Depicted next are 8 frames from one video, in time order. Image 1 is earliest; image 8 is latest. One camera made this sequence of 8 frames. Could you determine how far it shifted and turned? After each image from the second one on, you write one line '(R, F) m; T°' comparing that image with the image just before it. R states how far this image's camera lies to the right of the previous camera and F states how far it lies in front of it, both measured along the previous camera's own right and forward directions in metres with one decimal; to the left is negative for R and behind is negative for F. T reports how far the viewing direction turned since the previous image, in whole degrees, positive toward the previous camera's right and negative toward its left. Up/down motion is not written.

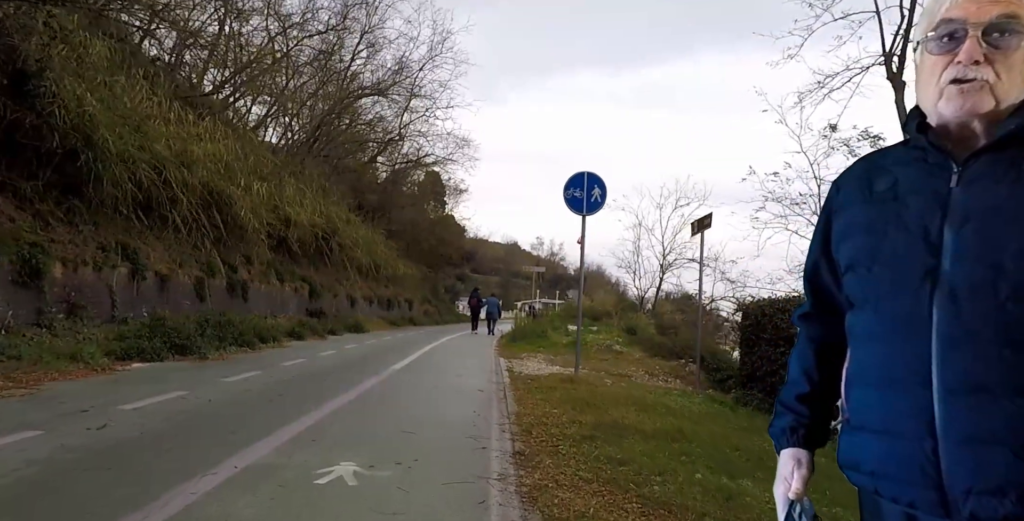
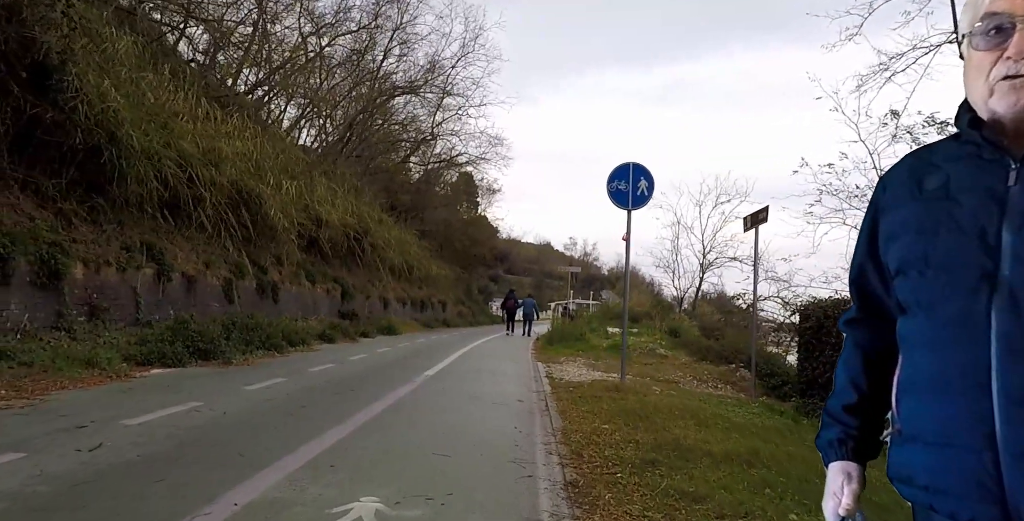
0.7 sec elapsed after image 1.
(-0.1, +0.8) m; -3°
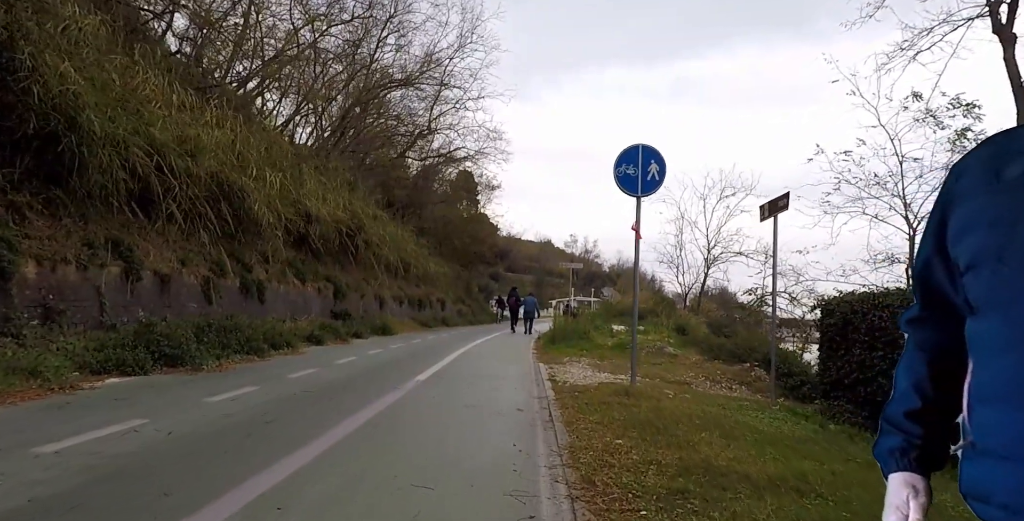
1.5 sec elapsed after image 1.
(0.0, +1.1) m; 0°
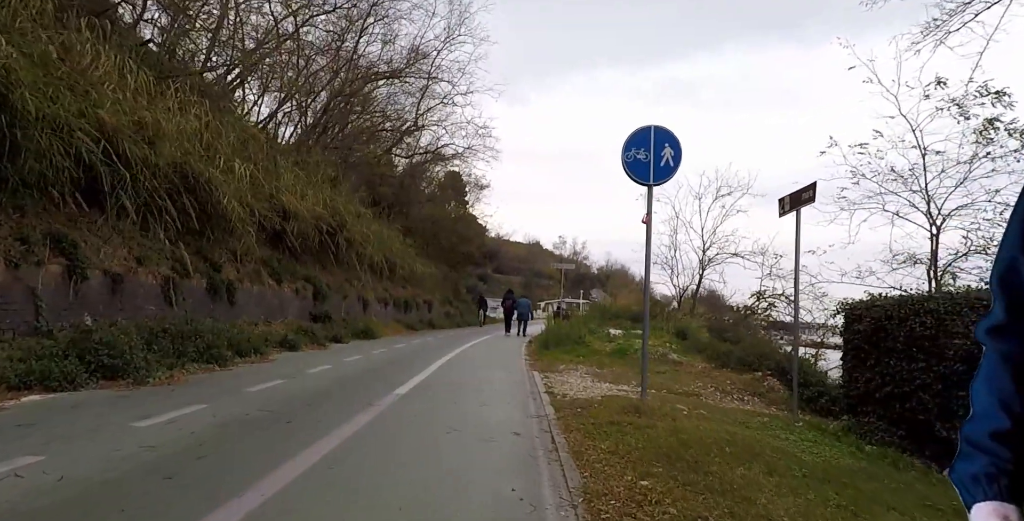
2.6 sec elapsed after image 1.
(-0.1, +1.4) m; +1°
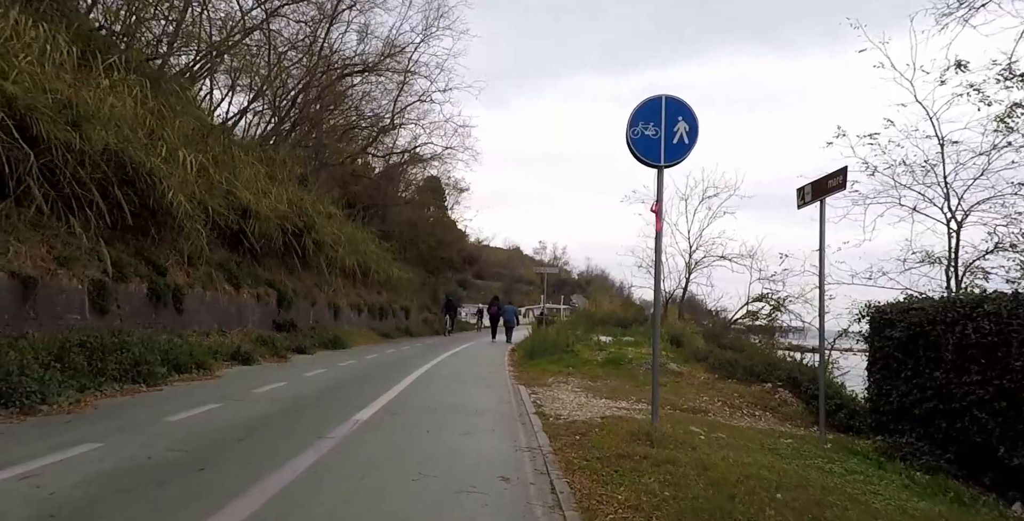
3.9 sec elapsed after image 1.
(0.0, +1.6) m; +2°
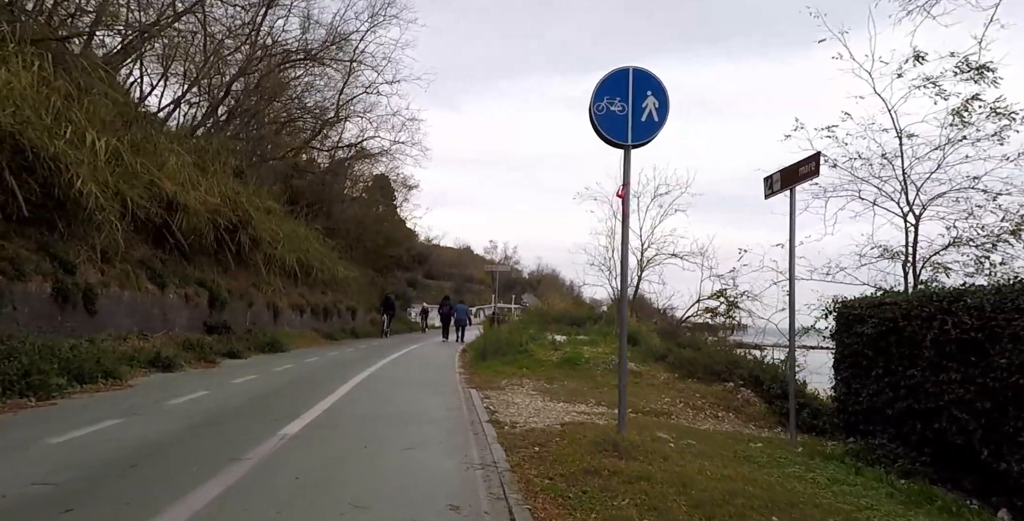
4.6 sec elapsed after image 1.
(0.0, +0.9) m; +4°
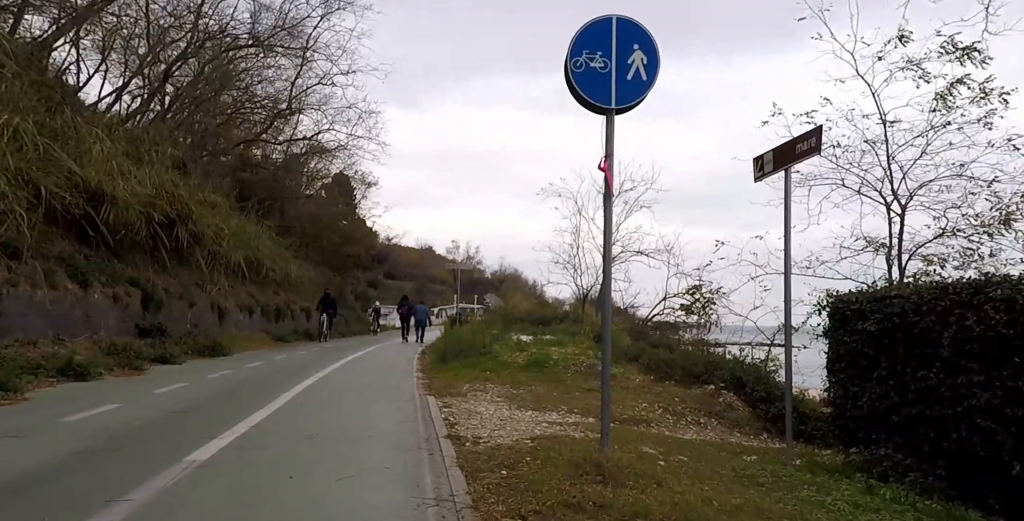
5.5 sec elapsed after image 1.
(0.0, +1.2) m; +3°
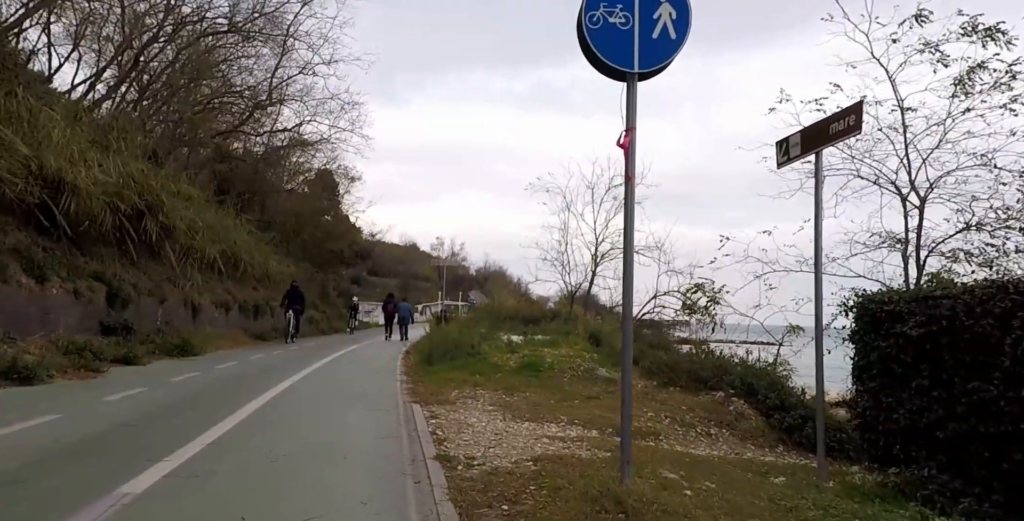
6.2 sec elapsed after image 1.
(-0.1, +1.0) m; +1°
